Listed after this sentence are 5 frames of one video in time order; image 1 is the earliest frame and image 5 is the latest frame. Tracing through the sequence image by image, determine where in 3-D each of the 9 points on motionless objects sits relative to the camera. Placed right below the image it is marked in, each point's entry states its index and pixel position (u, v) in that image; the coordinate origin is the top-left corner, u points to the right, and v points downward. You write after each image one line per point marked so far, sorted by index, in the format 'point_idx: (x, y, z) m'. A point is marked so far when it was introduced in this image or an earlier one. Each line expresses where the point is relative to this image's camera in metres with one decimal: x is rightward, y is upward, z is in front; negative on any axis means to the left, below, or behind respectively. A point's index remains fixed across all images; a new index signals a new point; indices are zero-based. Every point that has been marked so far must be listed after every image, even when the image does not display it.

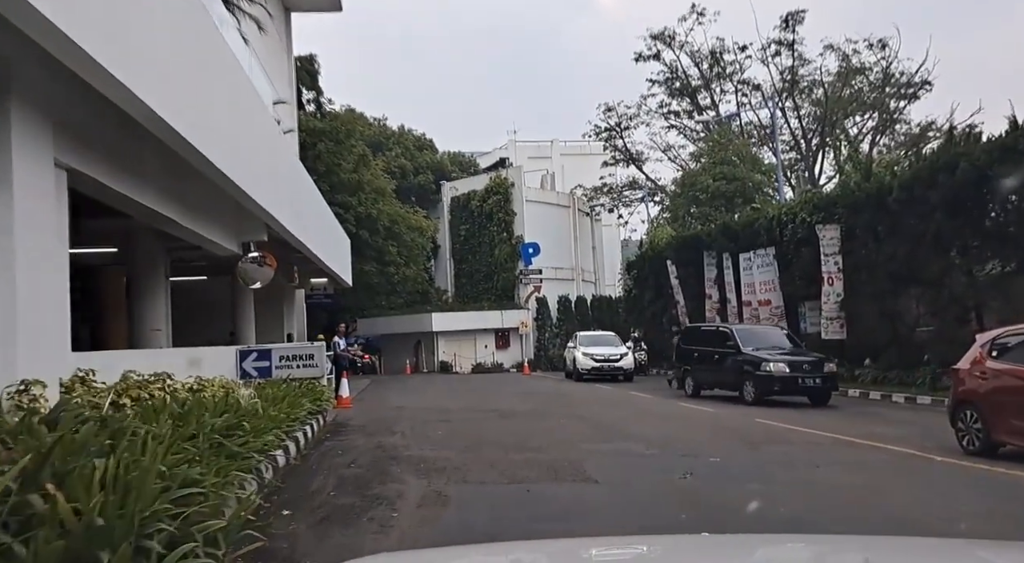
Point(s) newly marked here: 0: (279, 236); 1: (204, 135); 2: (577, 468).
0: (-6.5, +1.3, +19.8) m
1: (-4.6, +2.2, +10.9) m
2: (+0.9, -2.4, +9.4) m
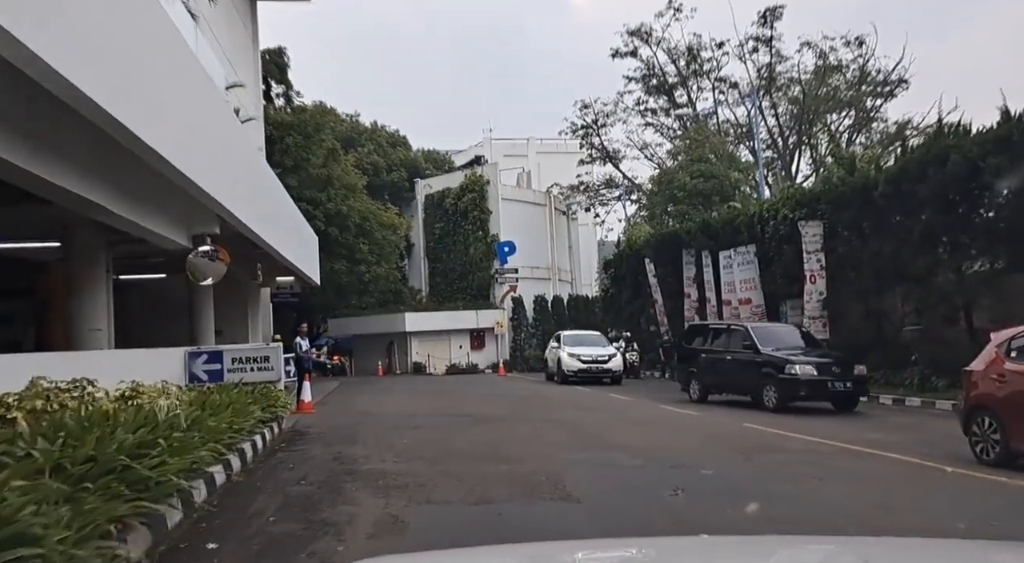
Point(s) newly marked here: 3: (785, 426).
0: (-7.2, +1.4, +18.6) m
1: (-5.0, +2.2, +9.8) m
2: (+0.6, -2.4, +8.5) m
3: (+5.2, -2.8, +13.6) m
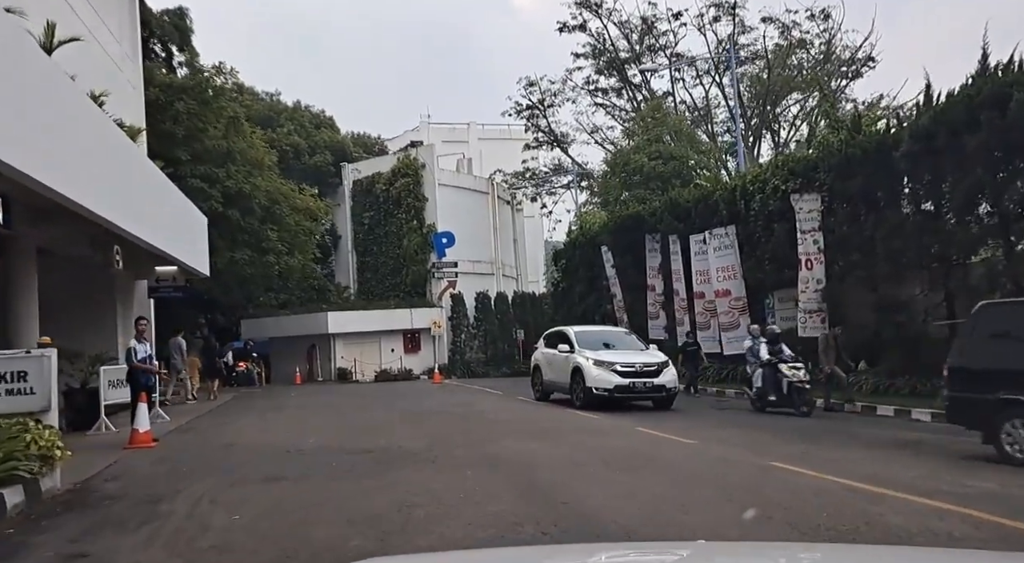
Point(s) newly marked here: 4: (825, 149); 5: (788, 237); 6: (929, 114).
0: (-8.6, +1.7, +13.2) m
1: (-5.7, +2.6, +4.6) m
2: (0.0, -2.0, +3.7) m
3: (+4.2, -2.4, +9.2) m
4: (+8.2, +3.5, +18.7) m
5: (+7.7, +1.3, +20.0) m
6: (+9.0, +3.6, +15.4) m
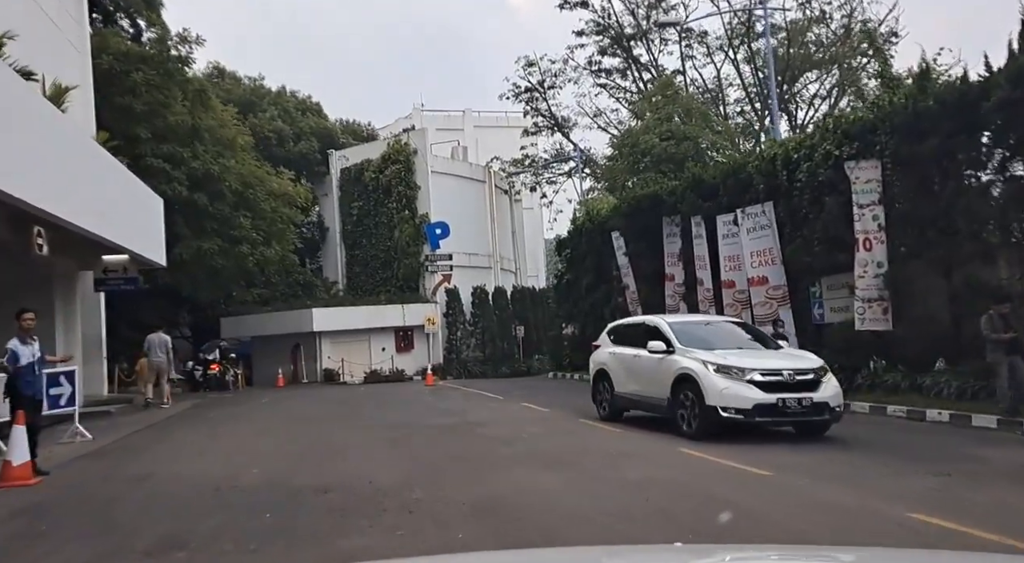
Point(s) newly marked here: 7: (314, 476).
0: (-8.5, +1.9, +10.1) m
1: (-5.6, +2.8, +1.5) m
2: (+0.1, -1.7, +0.6) m
3: (+4.3, -2.1, +6.2) m
4: (+8.2, +3.8, +15.7) m
5: (+7.7, +1.7, +16.9) m
6: (+9.0, +4.0, +12.3) m
7: (-2.6, -2.5, +9.1) m
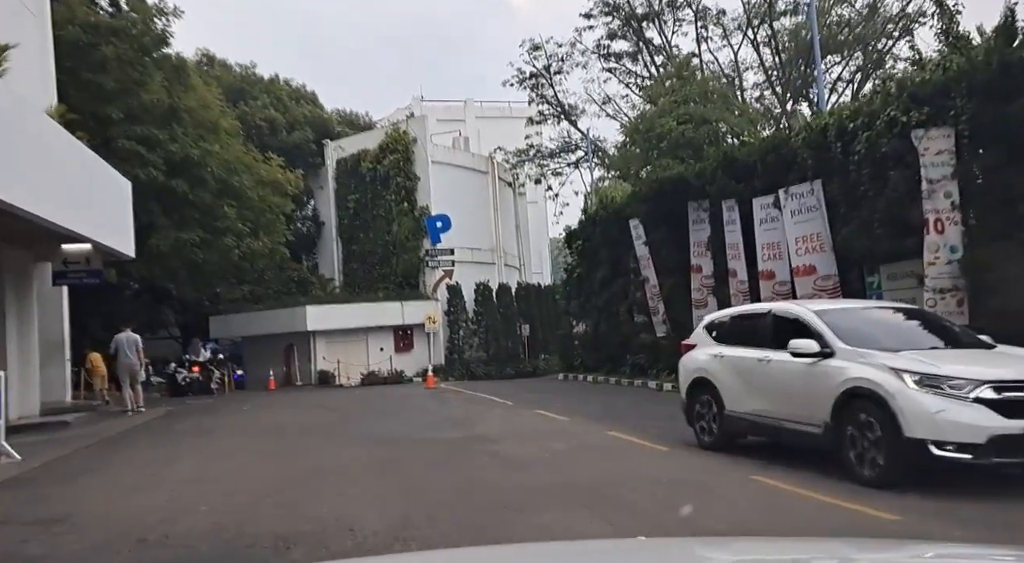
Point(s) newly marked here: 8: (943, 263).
0: (-8.3, +2.1, +7.8) m
1: (-5.4, +3.0, -0.8) m
2: (+0.4, -1.5, -1.6) m
3: (+4.6, -1.9, +3.9) m
4: (+8.5, +4.1, +13.4) m
5: (+8.0, +1.9, +14.7) m
6: (+9.3, +4.2, +10.0) m
7: (-2.3, -2.3, +6.8) m
8: (+8.2, +0.4, +13.4) m
